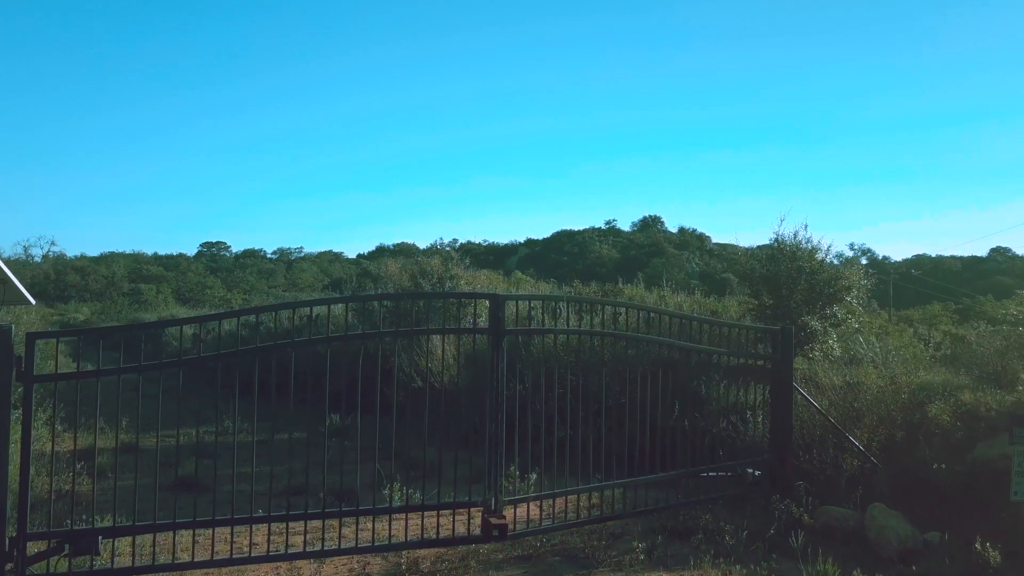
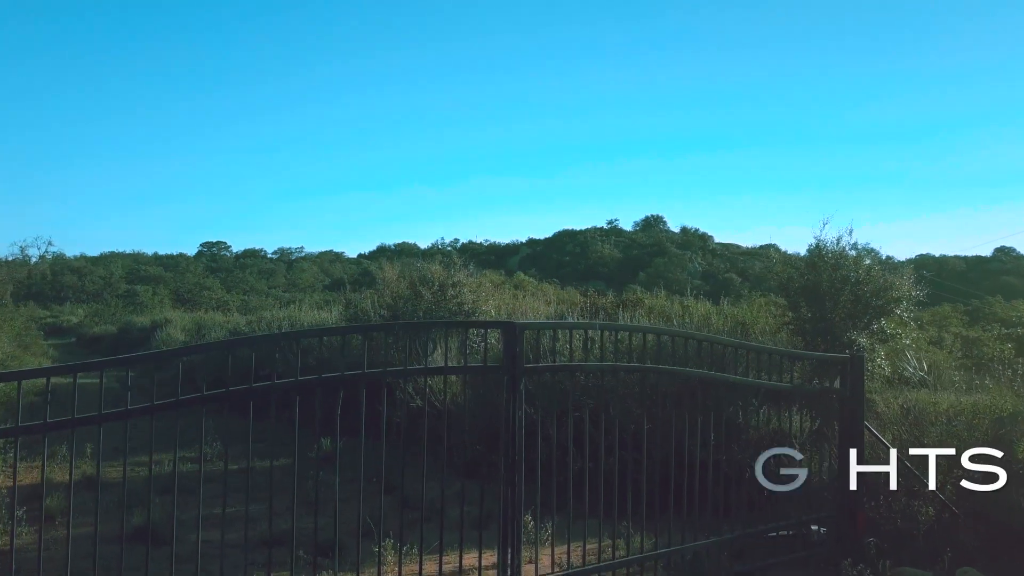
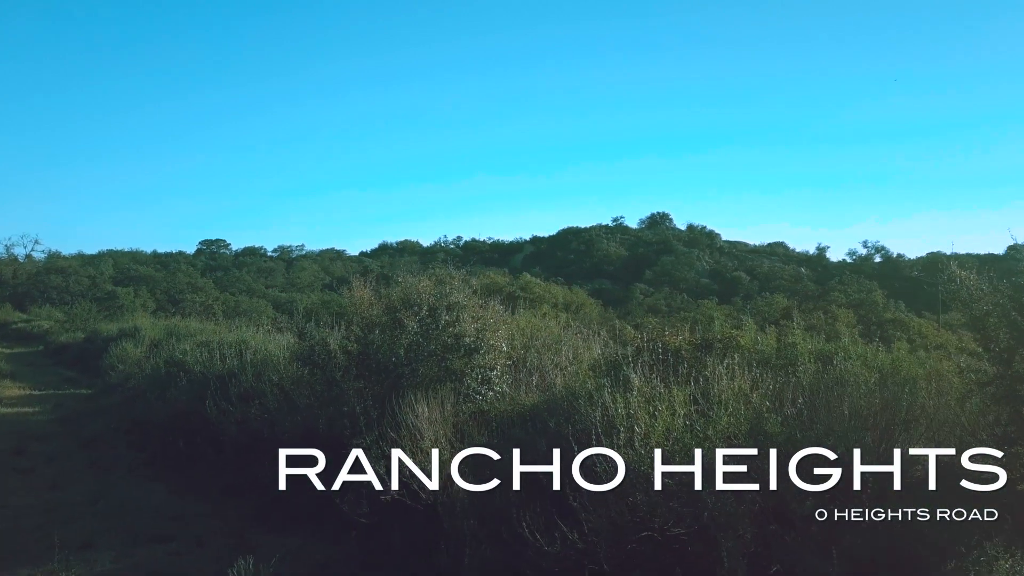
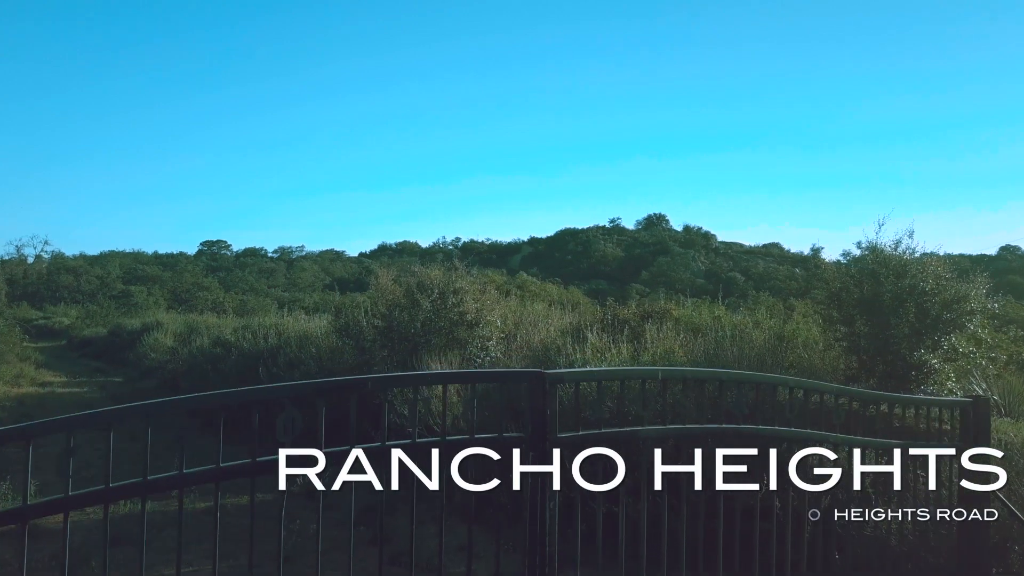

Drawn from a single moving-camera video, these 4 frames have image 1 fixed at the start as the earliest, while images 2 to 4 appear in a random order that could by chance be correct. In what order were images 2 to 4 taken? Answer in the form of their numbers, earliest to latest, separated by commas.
2, 4, 3
